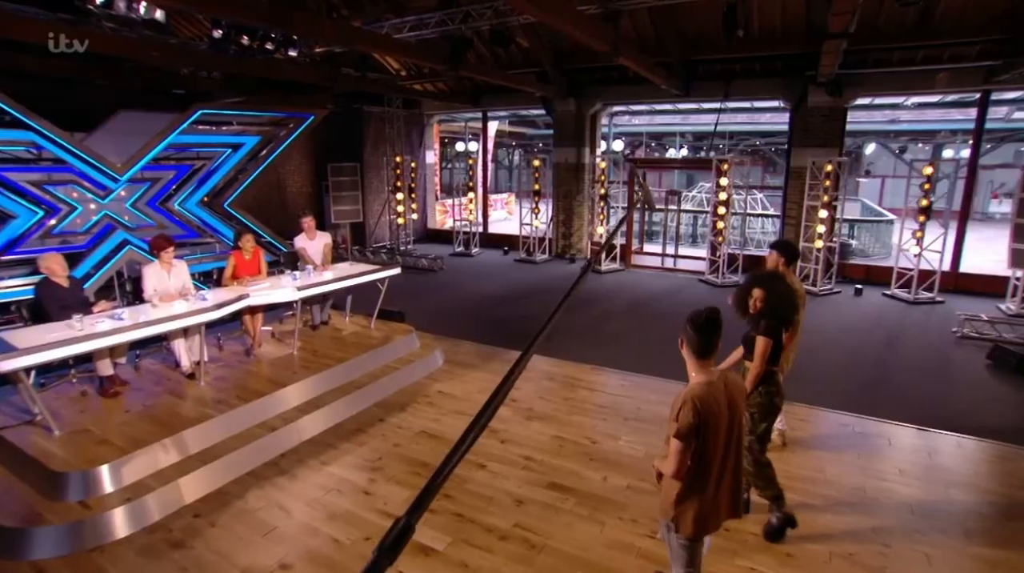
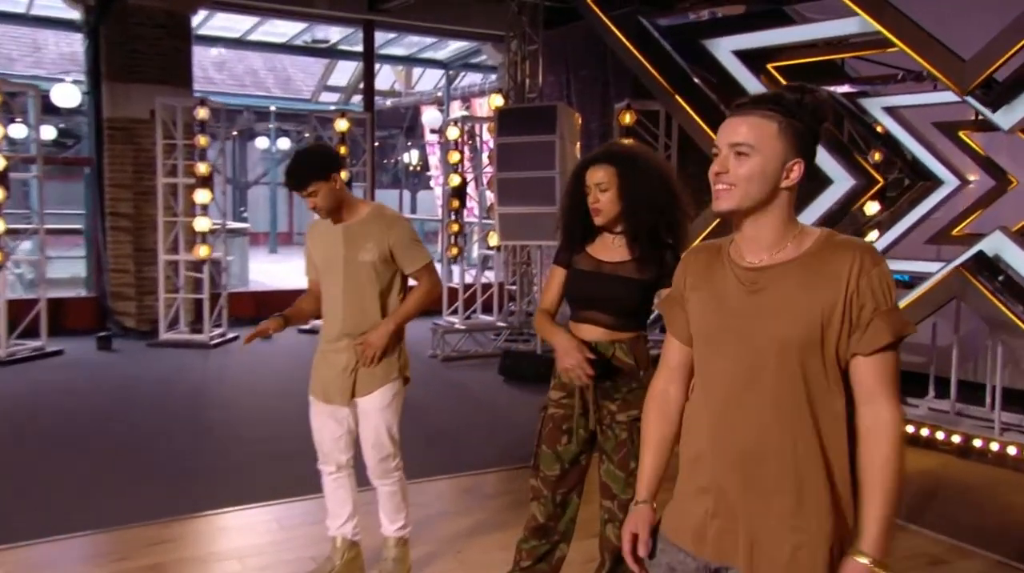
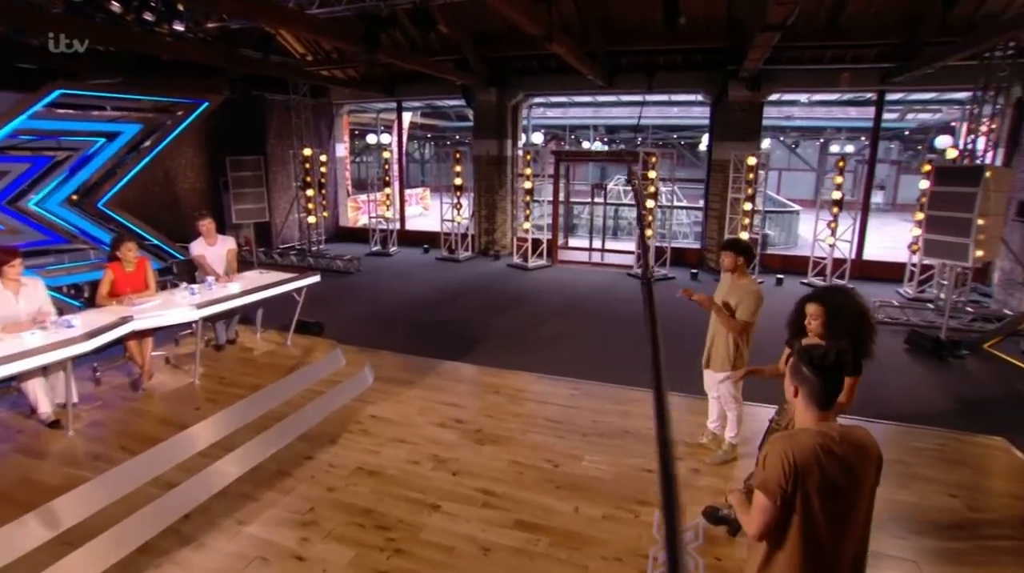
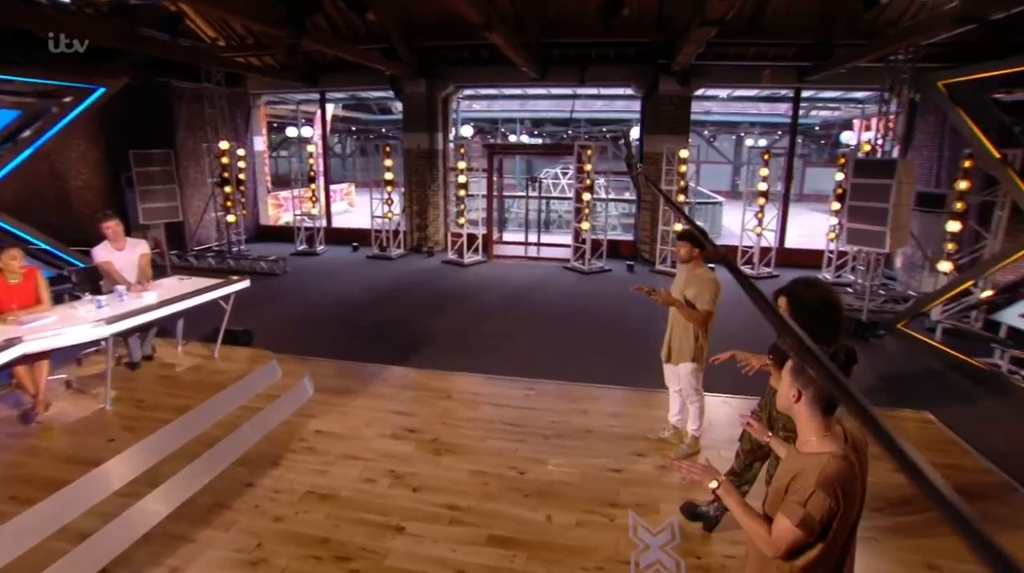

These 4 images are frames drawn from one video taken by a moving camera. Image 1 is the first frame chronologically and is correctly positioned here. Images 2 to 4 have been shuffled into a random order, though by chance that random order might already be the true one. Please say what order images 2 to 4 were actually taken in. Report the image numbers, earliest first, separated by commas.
3, 4, 2
